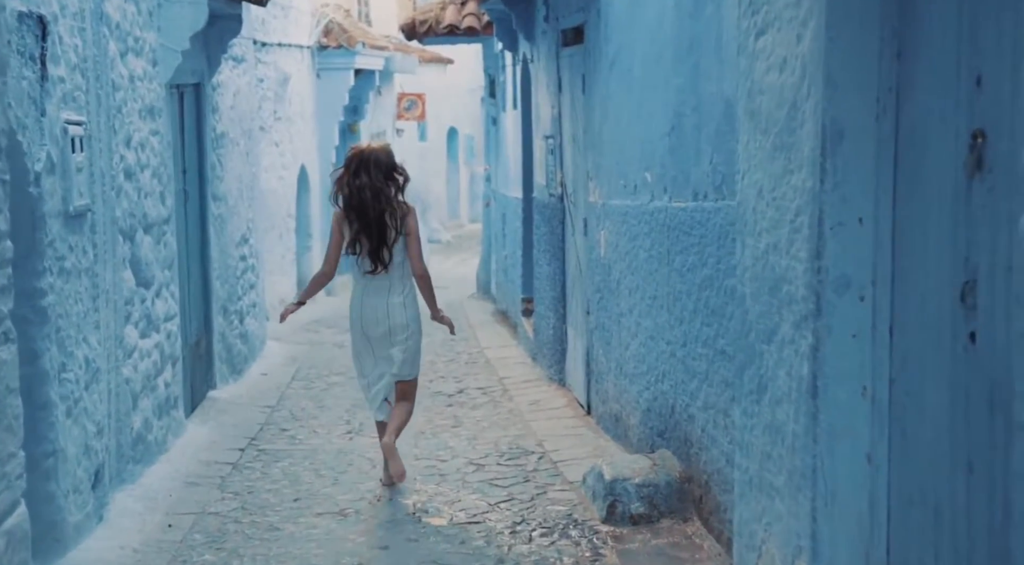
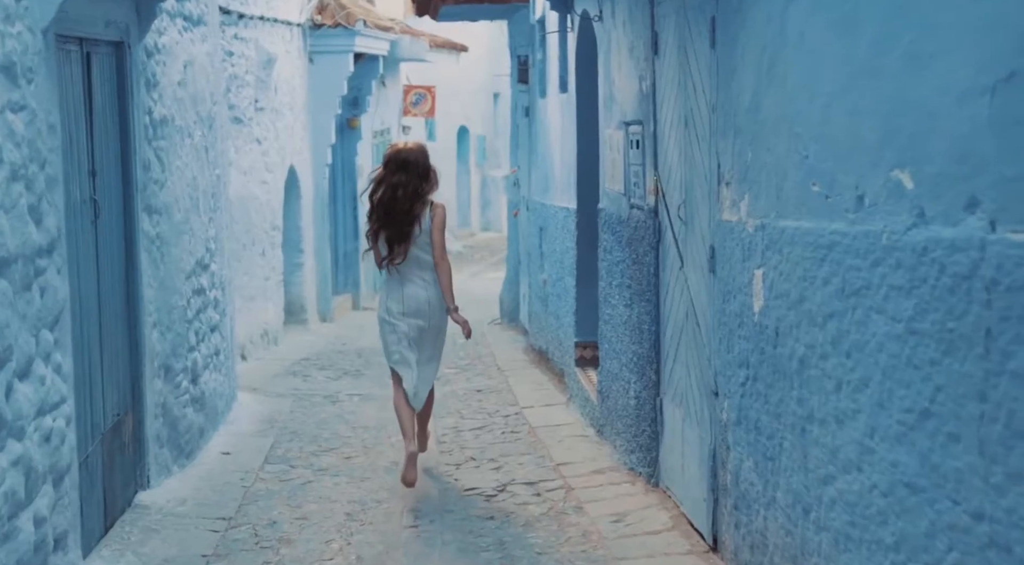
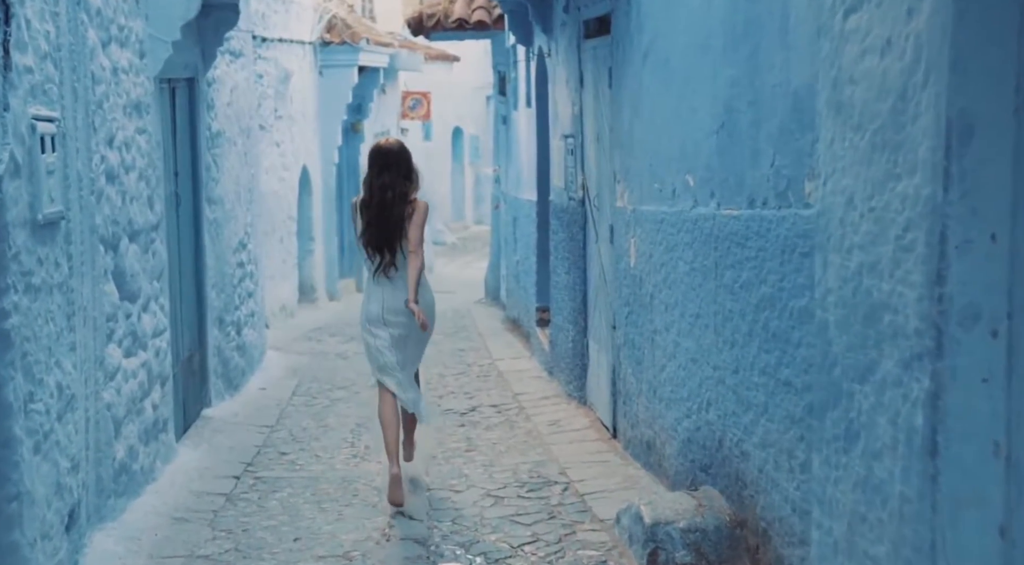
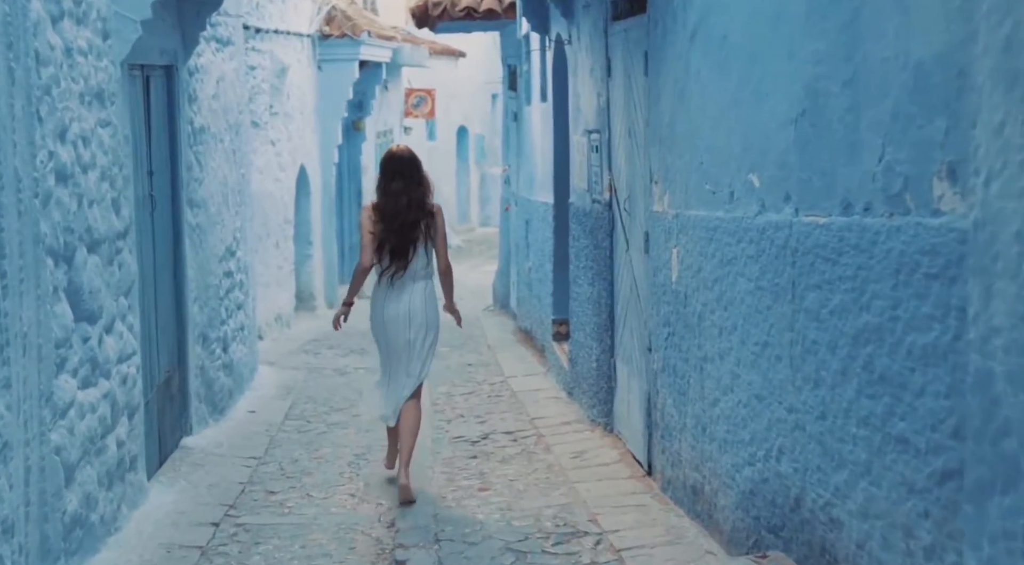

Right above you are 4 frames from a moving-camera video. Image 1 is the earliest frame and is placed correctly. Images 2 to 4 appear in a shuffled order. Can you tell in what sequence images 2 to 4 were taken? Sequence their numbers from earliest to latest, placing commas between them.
3, 4, 2
